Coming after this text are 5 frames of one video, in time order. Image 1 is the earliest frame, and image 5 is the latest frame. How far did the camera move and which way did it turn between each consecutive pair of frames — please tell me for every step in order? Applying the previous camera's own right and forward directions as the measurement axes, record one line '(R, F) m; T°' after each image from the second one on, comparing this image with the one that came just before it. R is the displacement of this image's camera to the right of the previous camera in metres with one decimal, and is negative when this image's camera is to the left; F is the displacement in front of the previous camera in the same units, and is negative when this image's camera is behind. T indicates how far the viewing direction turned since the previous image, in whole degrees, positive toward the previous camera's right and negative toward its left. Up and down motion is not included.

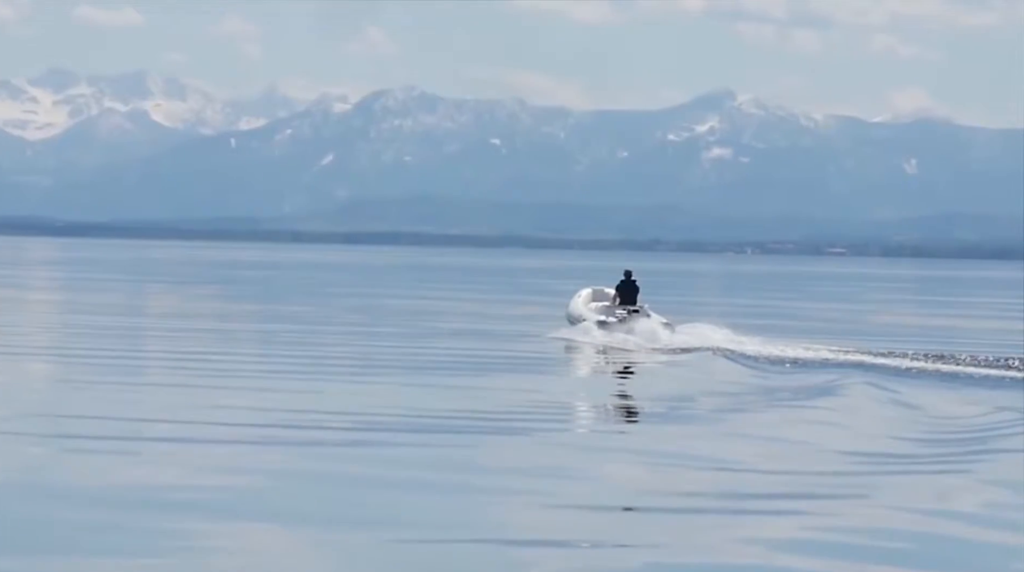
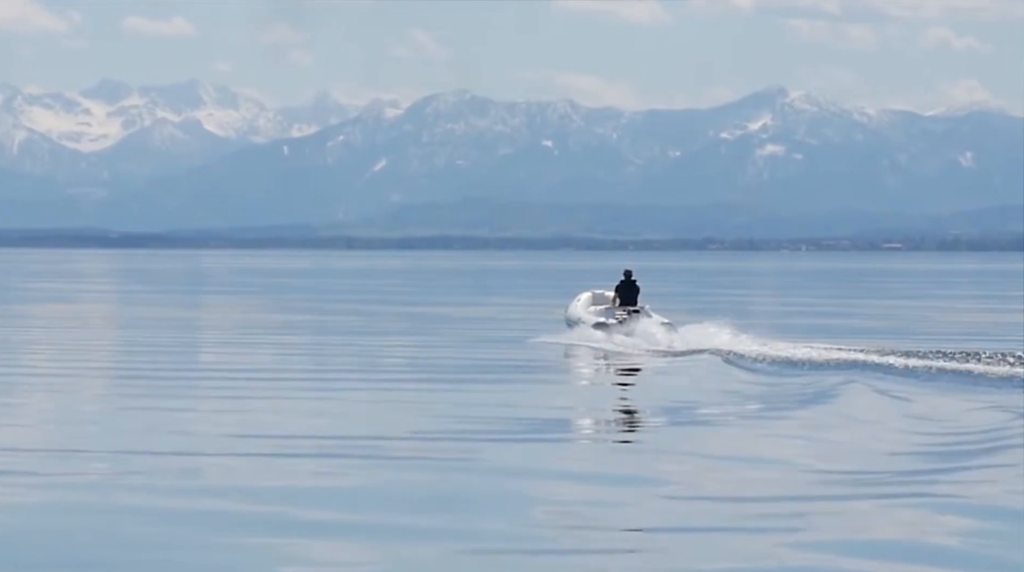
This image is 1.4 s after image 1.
(+0.6, +2.2) m; -1°
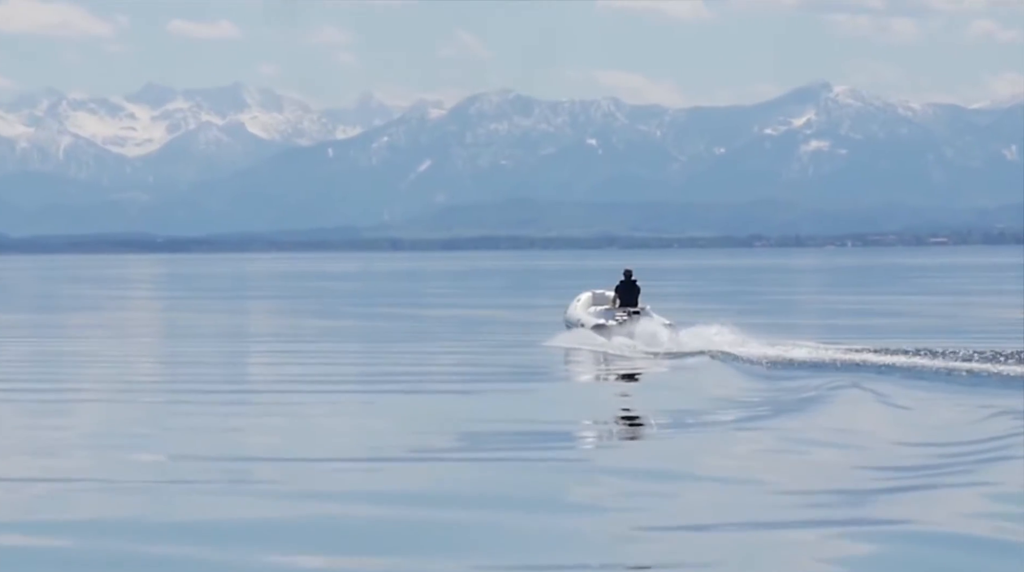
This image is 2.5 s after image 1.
(+0.5, +1.4) m; -1°
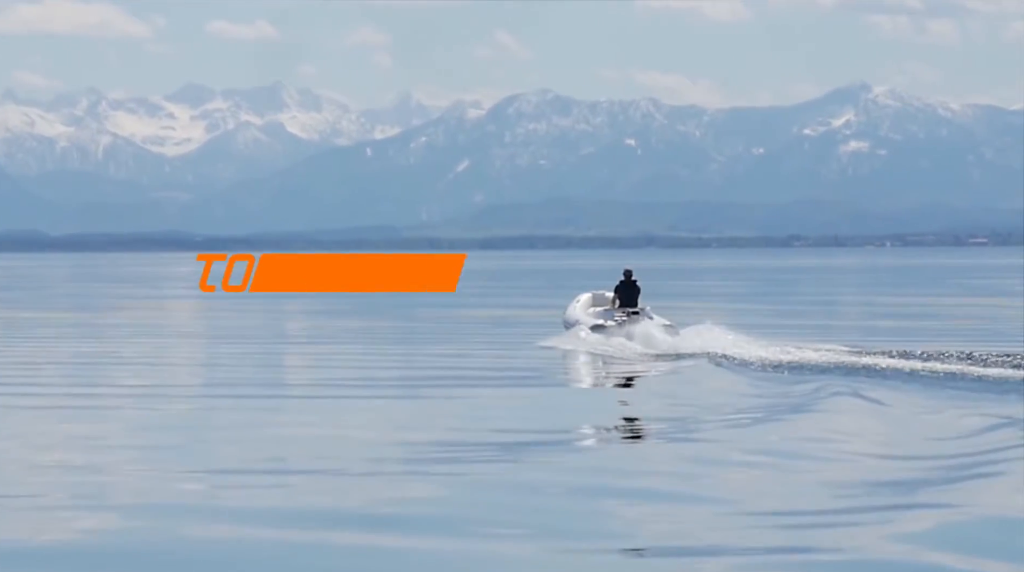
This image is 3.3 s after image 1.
(+0.4, +1.1) m; -1°
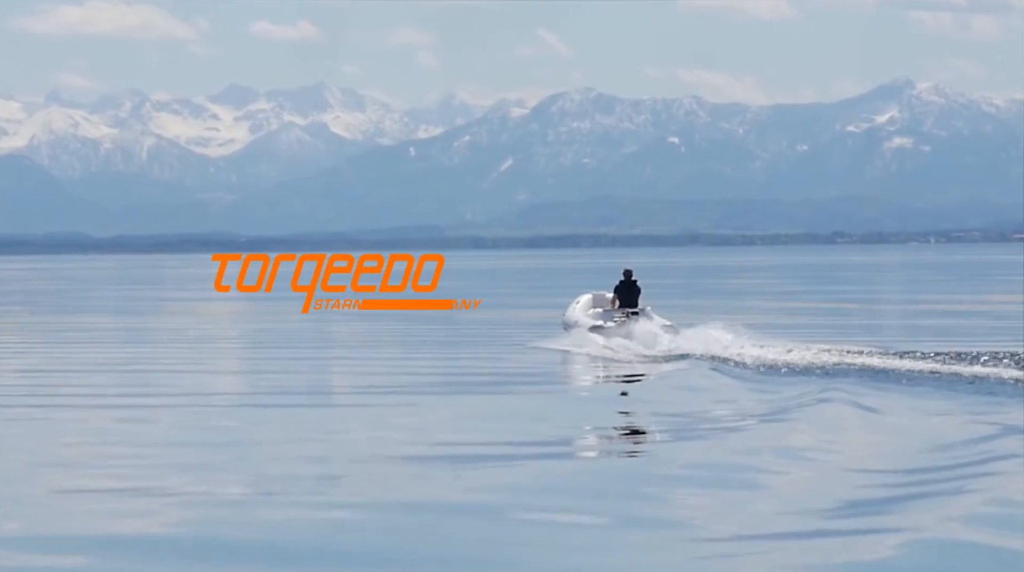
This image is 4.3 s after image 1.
(+0.4, +0.9) m; -1°
